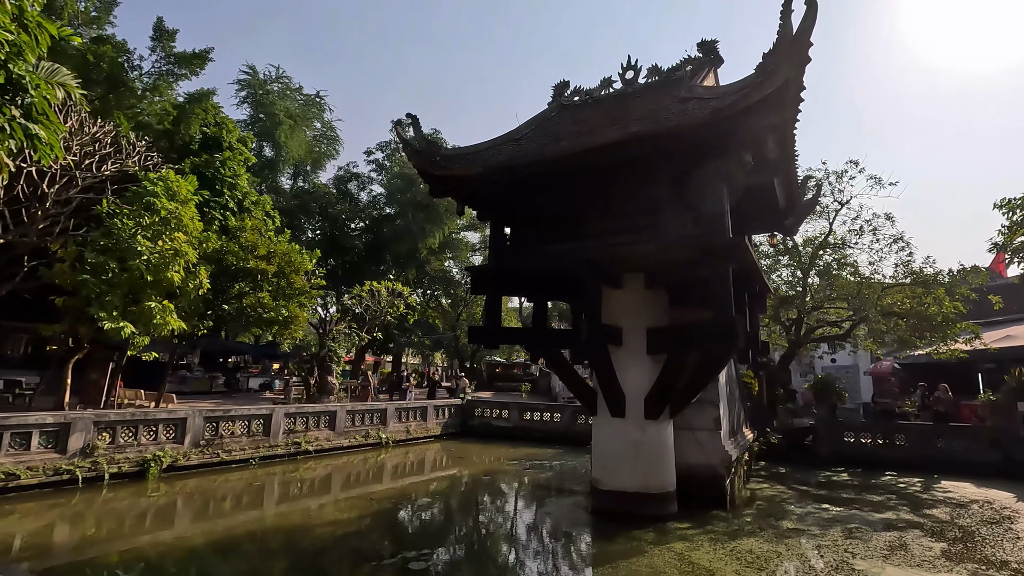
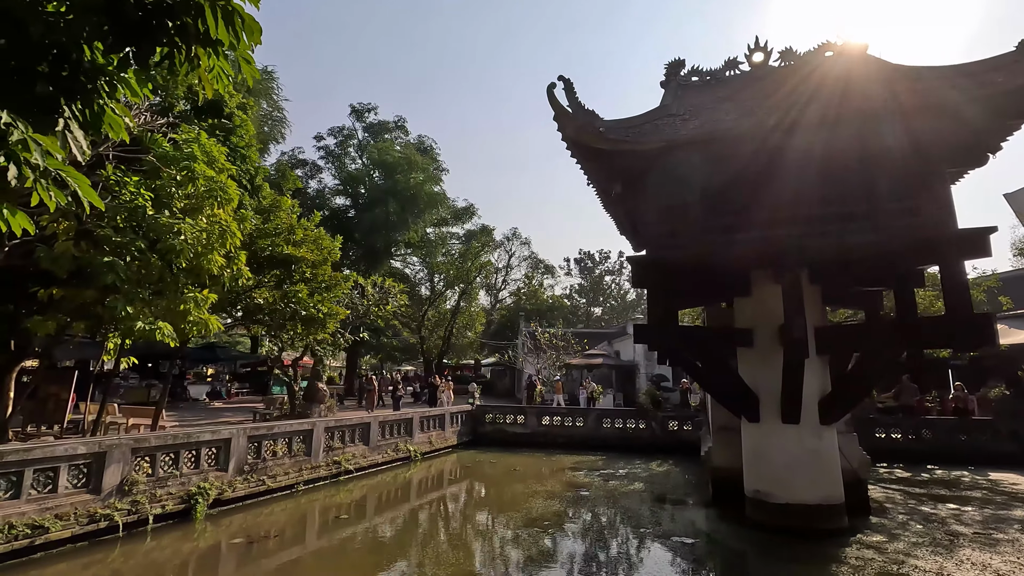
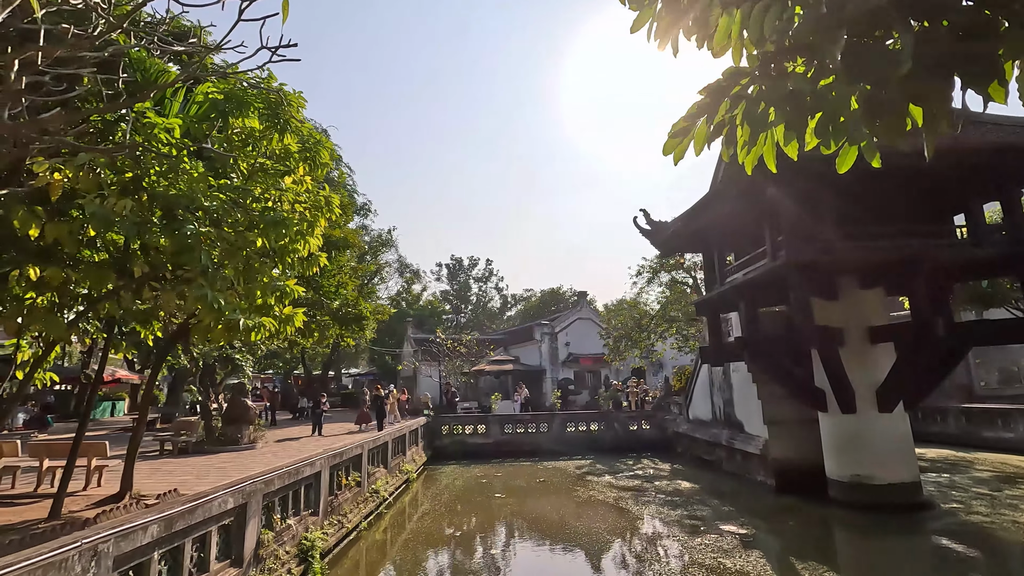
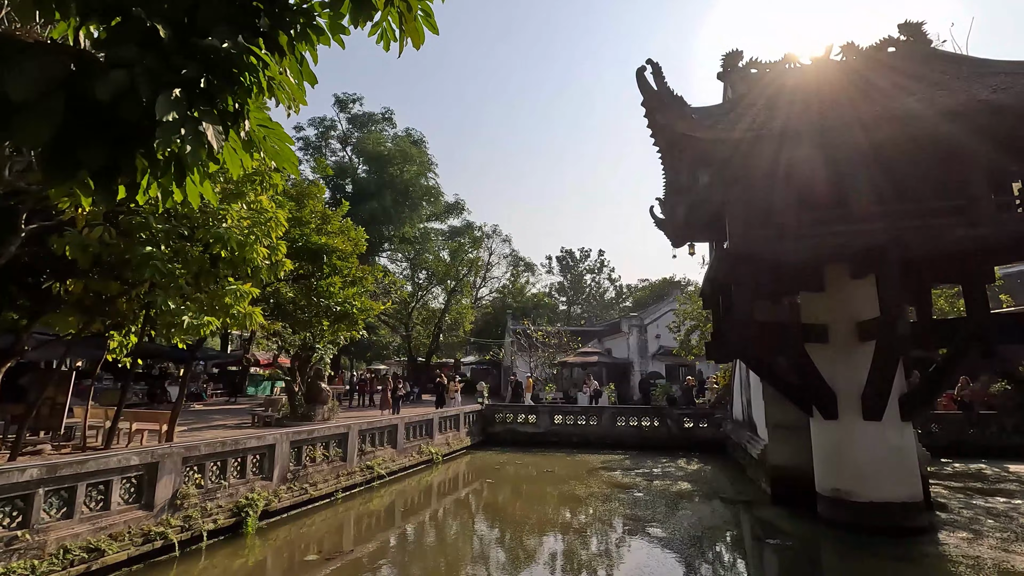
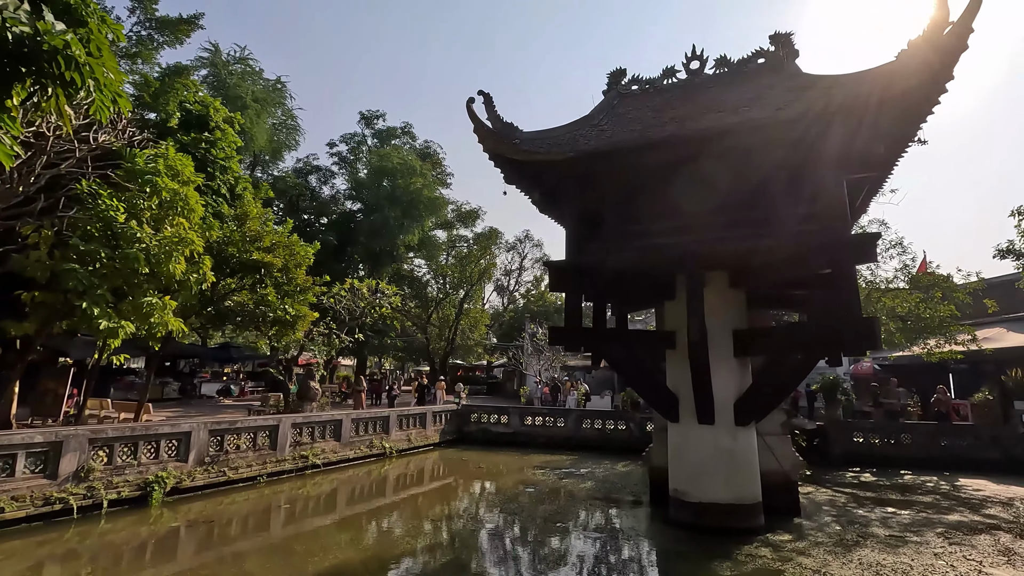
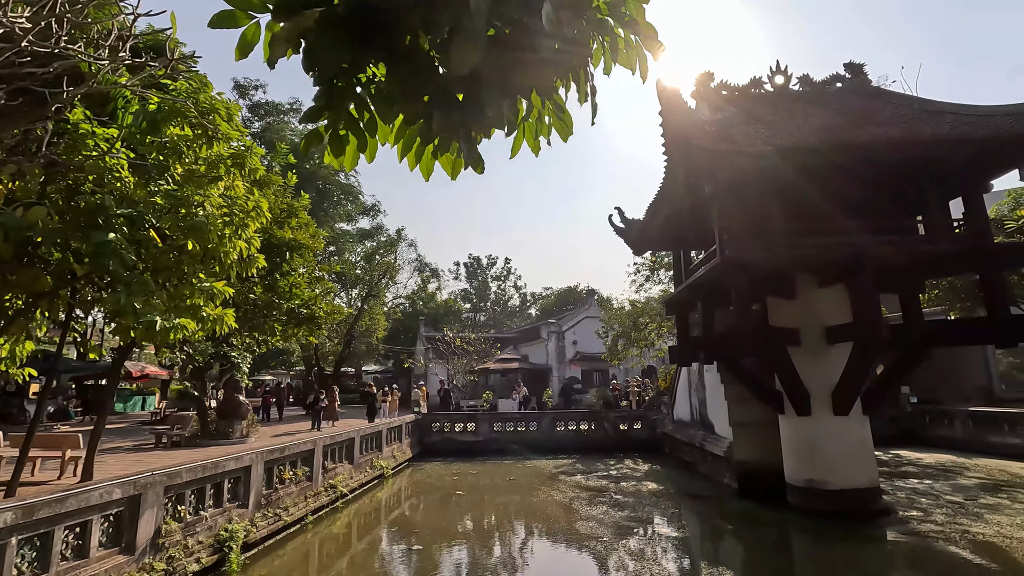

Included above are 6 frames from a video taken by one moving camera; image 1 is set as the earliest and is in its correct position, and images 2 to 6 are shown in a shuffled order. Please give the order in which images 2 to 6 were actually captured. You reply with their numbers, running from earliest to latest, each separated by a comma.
5, 2, 4, 6, 3
